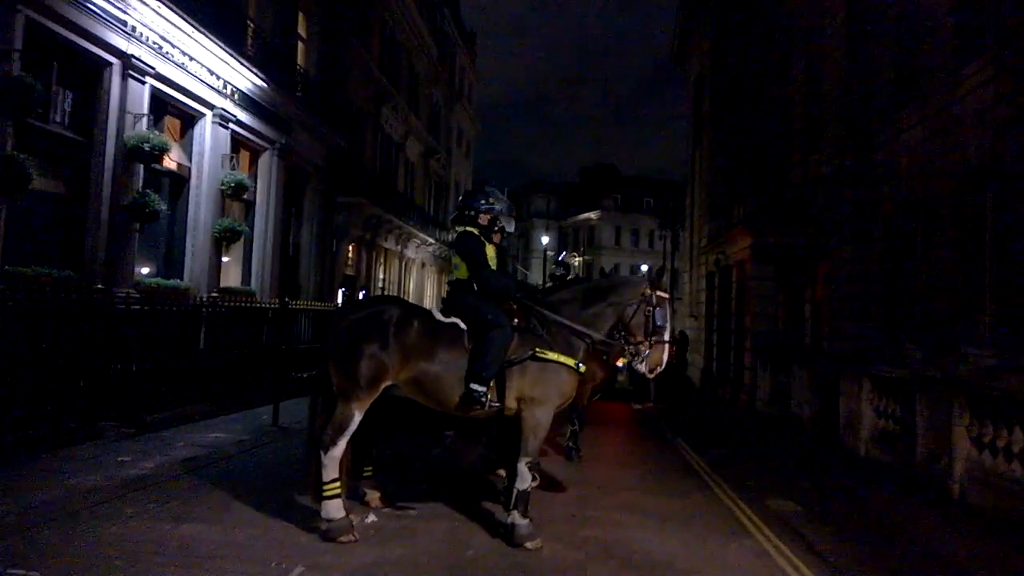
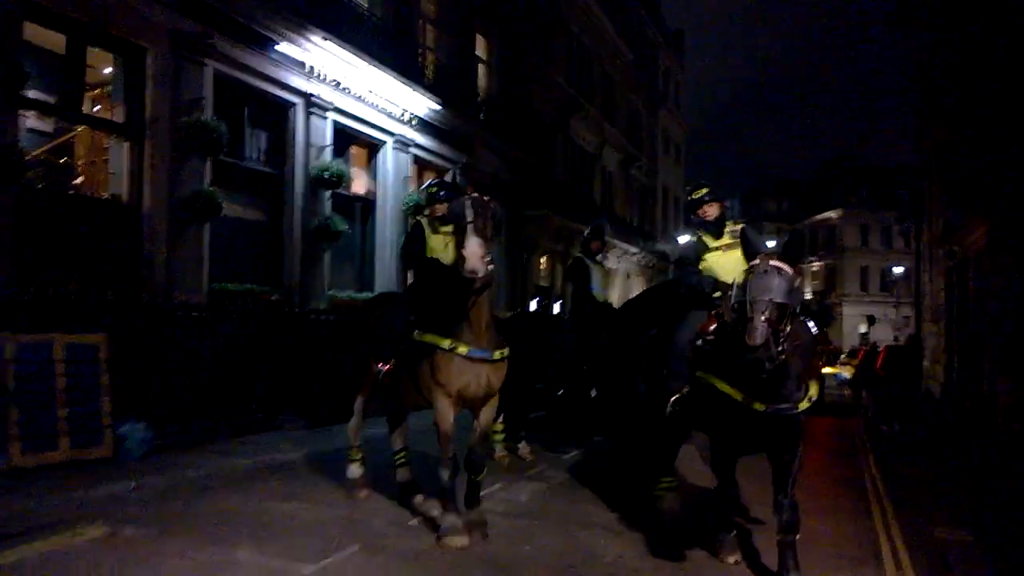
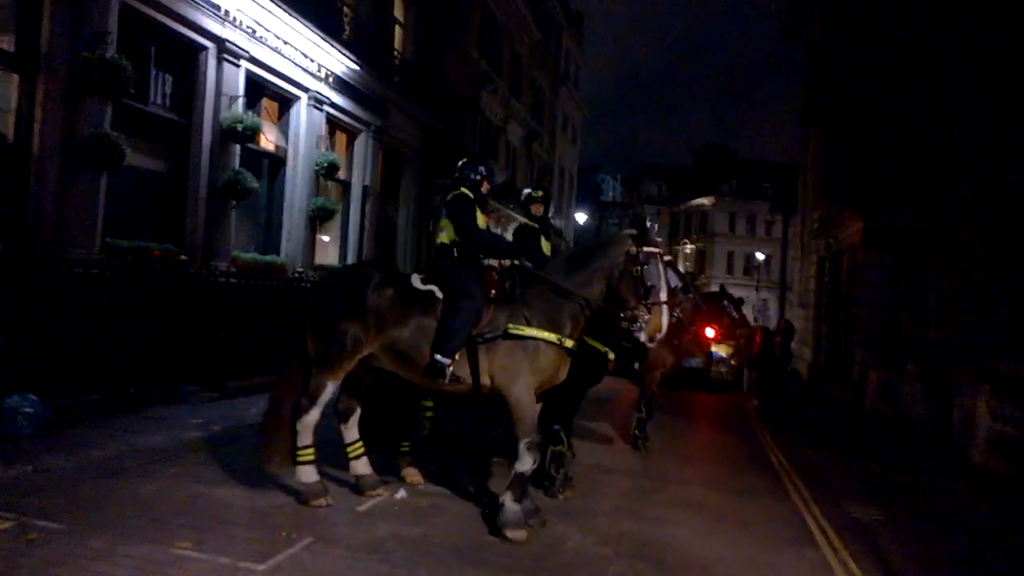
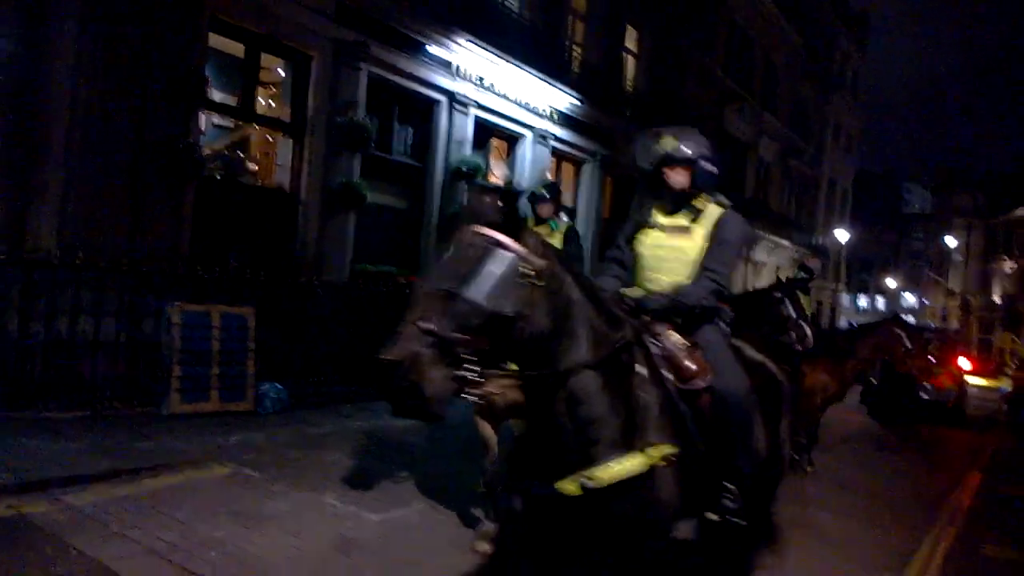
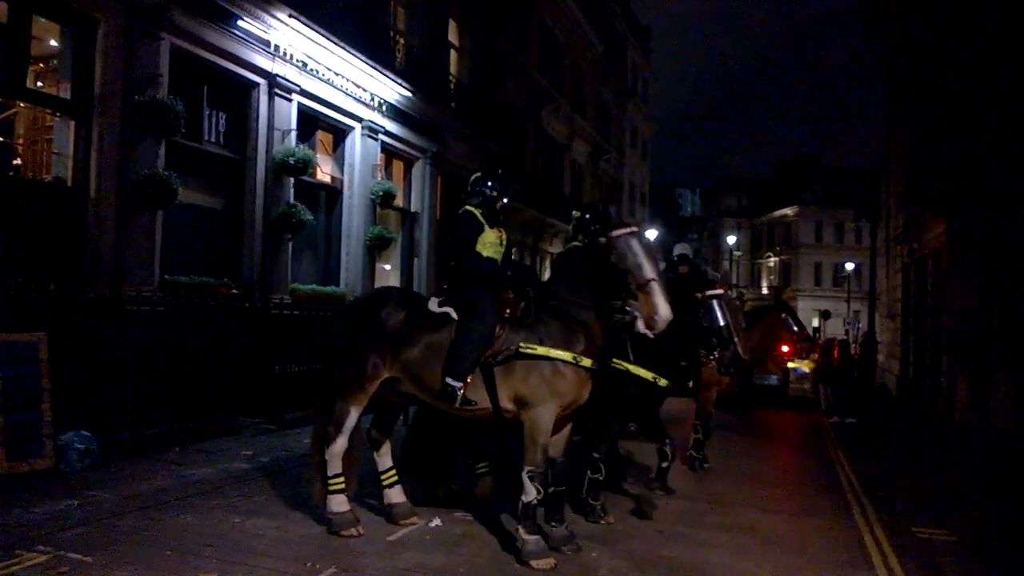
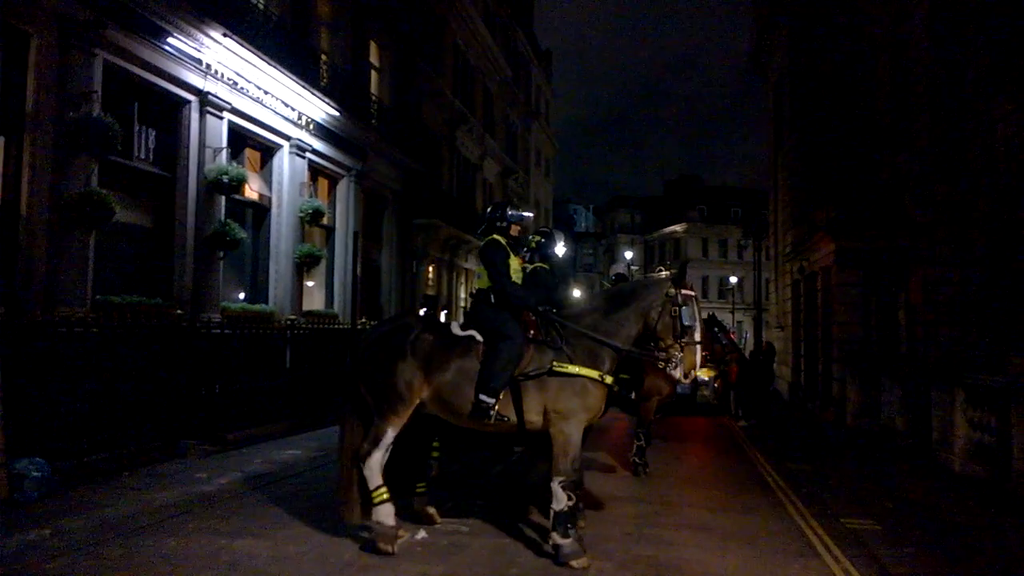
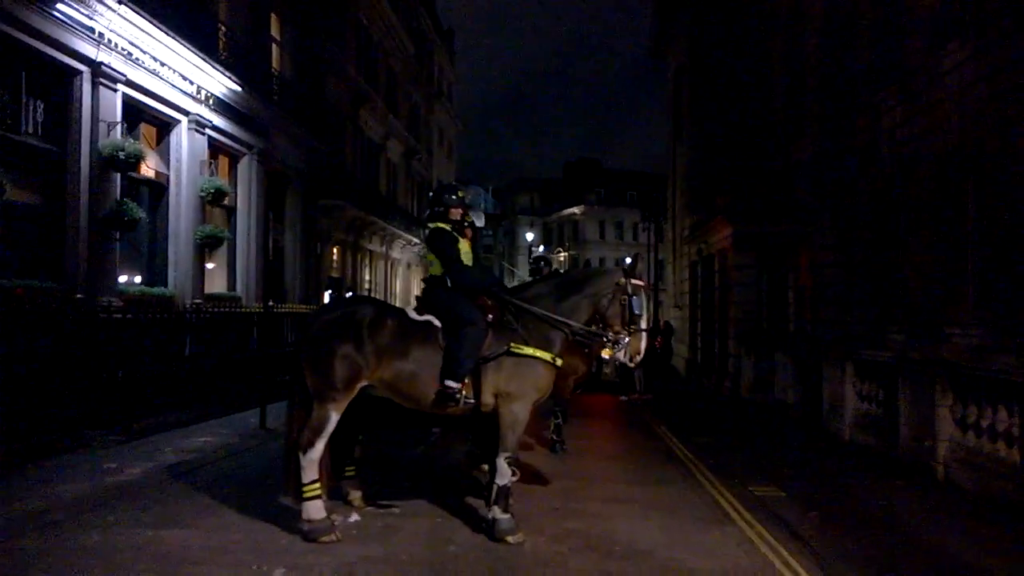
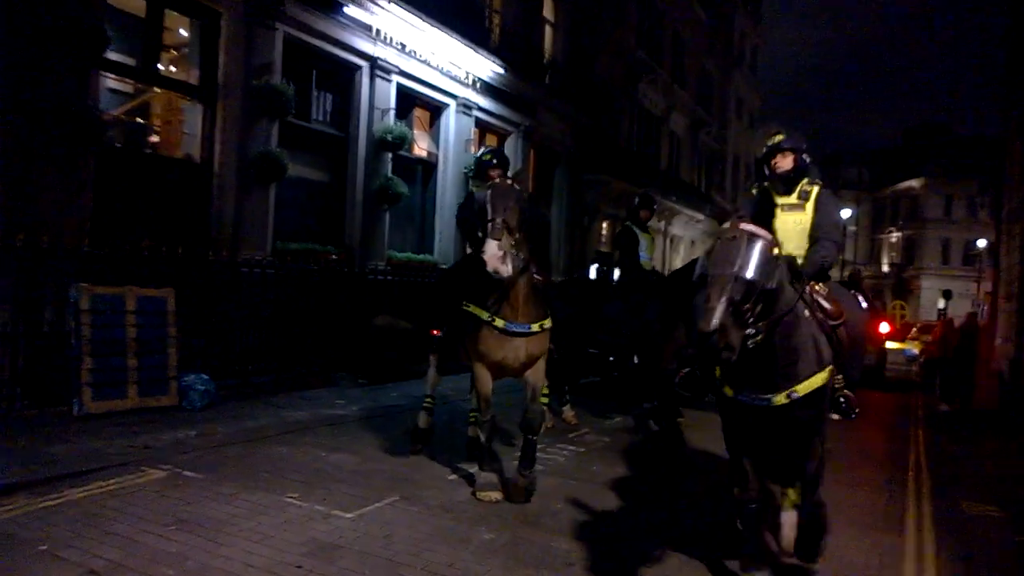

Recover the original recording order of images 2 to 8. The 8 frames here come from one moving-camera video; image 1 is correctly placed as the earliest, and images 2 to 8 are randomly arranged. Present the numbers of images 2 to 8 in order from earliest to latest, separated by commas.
7, 6, 3, 5, 2, 8, 4
